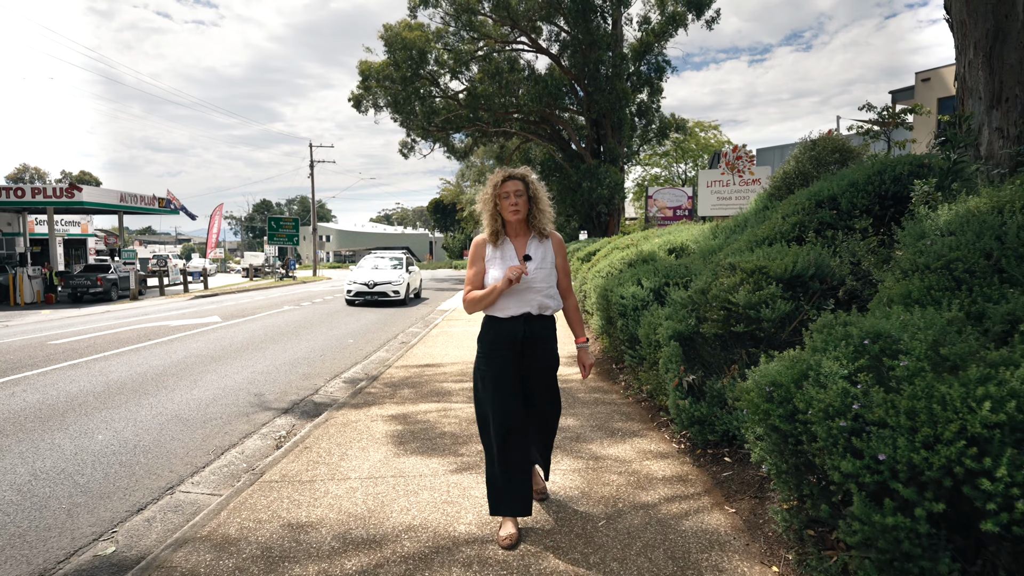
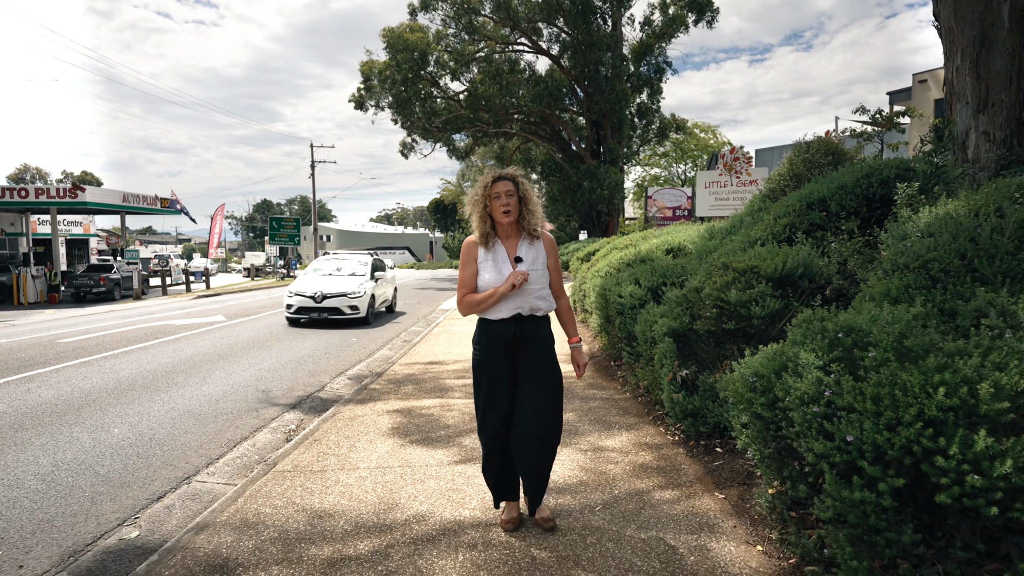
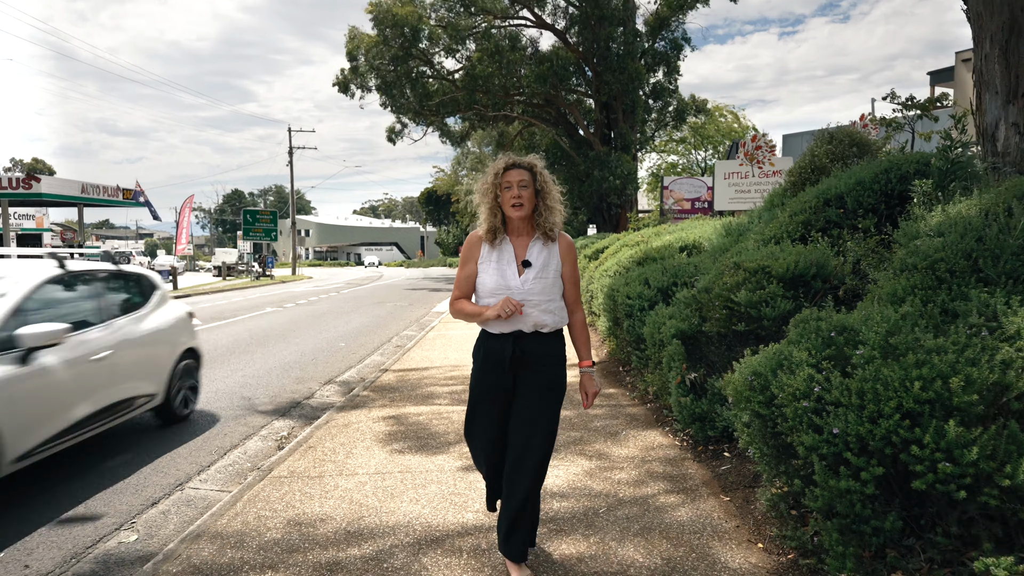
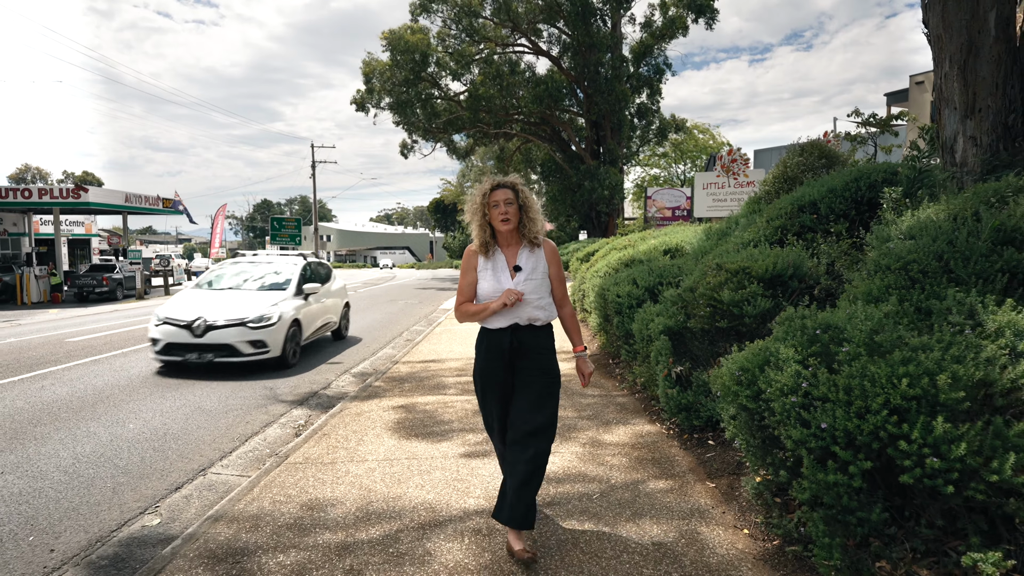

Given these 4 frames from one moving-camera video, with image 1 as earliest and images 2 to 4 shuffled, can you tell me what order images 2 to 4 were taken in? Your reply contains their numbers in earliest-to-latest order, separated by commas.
2, 4, 3
